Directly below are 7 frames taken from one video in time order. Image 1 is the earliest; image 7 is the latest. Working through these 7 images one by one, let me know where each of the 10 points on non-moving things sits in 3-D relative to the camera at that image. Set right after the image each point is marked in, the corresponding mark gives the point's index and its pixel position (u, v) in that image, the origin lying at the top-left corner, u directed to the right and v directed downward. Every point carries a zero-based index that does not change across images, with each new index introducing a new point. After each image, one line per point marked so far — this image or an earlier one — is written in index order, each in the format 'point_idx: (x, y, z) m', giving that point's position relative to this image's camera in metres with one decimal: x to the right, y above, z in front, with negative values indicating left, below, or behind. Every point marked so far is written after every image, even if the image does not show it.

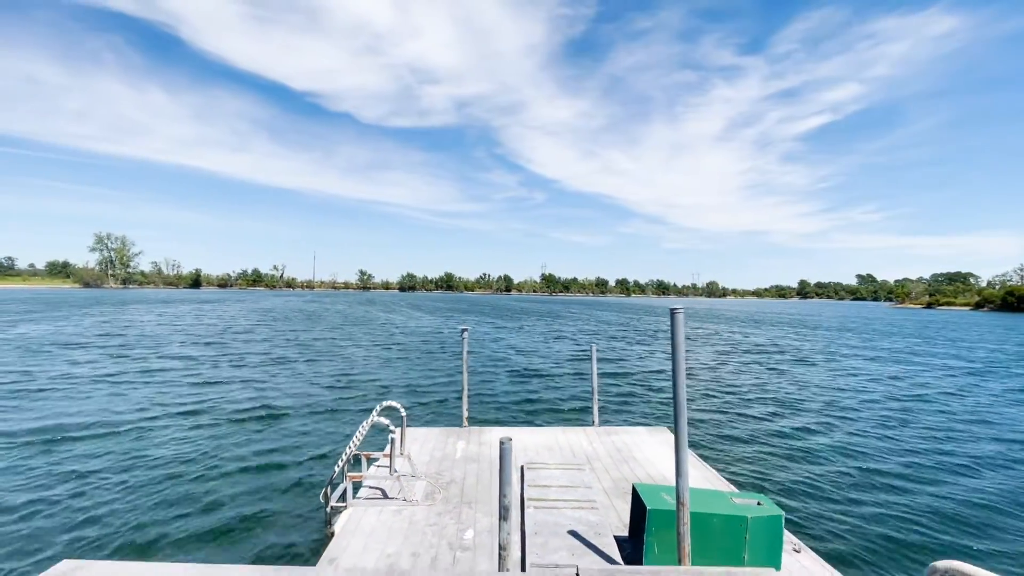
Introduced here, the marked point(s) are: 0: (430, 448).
0: (-1.3, -2.6, +7.8) m
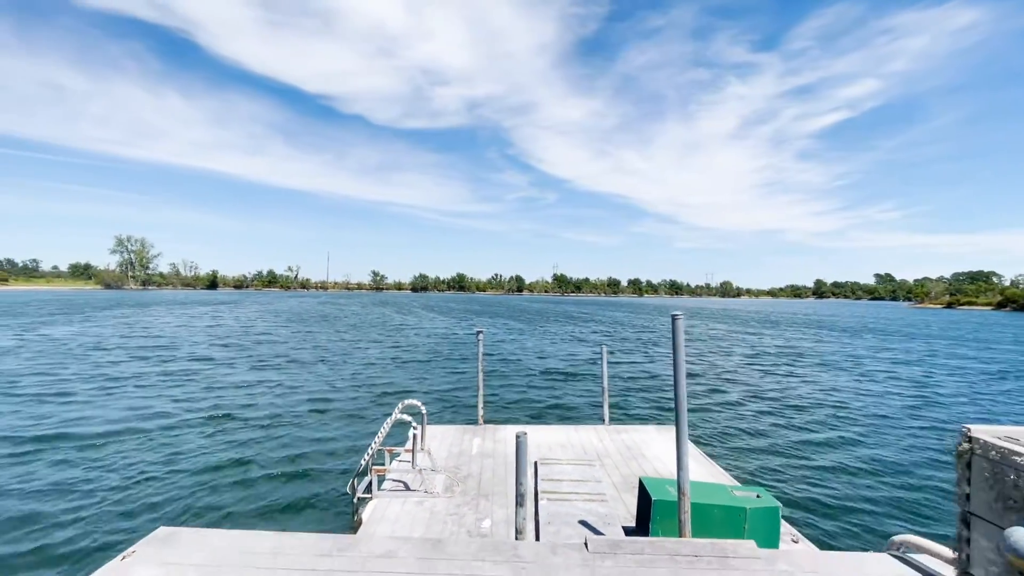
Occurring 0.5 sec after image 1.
0: (-1.1, -2.7, +8.2) m
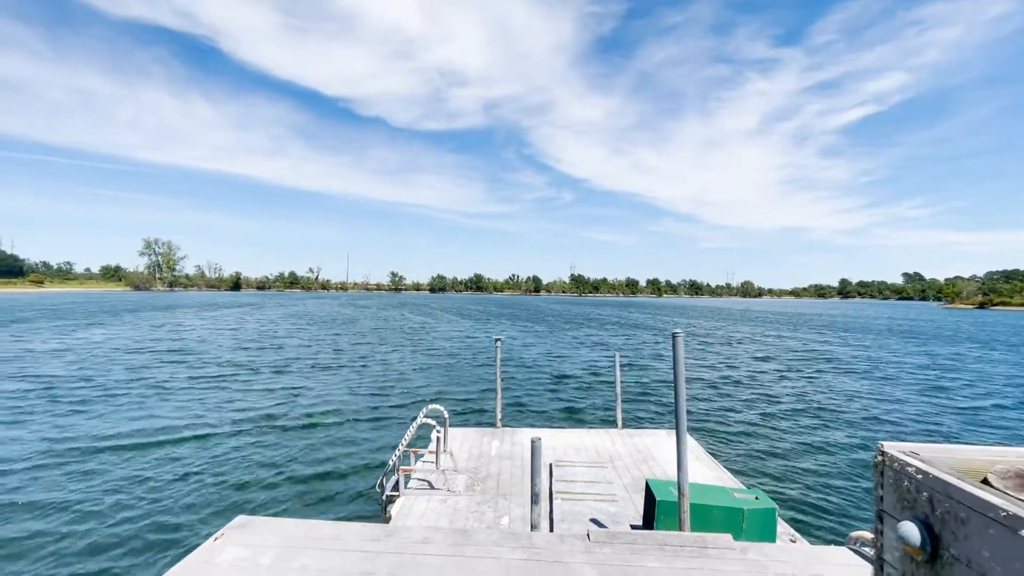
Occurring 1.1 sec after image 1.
0: (-0.8, -2.9, +8.7) m
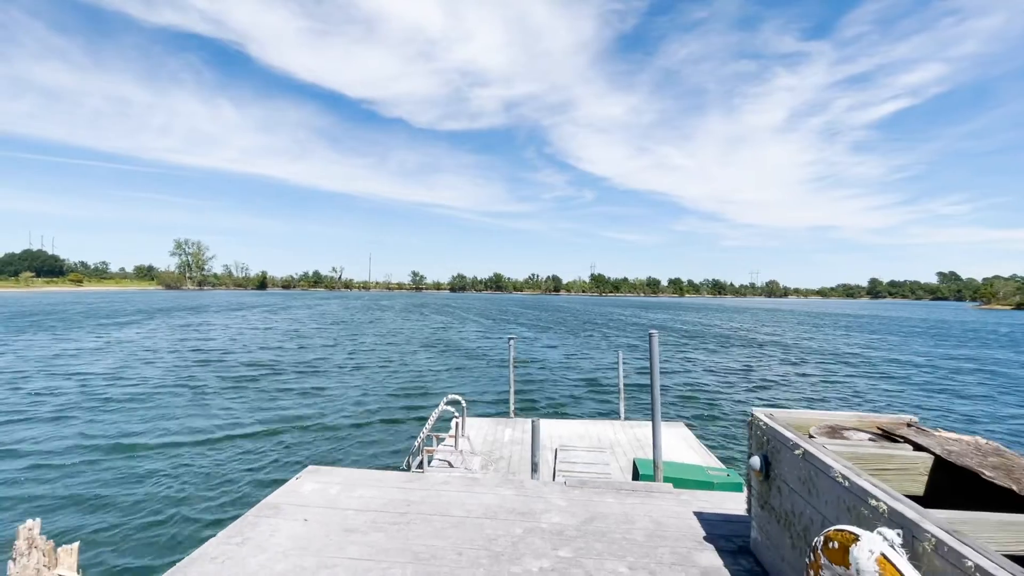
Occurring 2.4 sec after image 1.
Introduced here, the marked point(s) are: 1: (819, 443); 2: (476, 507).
0: (-0.6, -3.0, +9.8) m
1: (+1.6, -0.8, +2.5) m
2: (-0.3, -1.6, +3.5) m
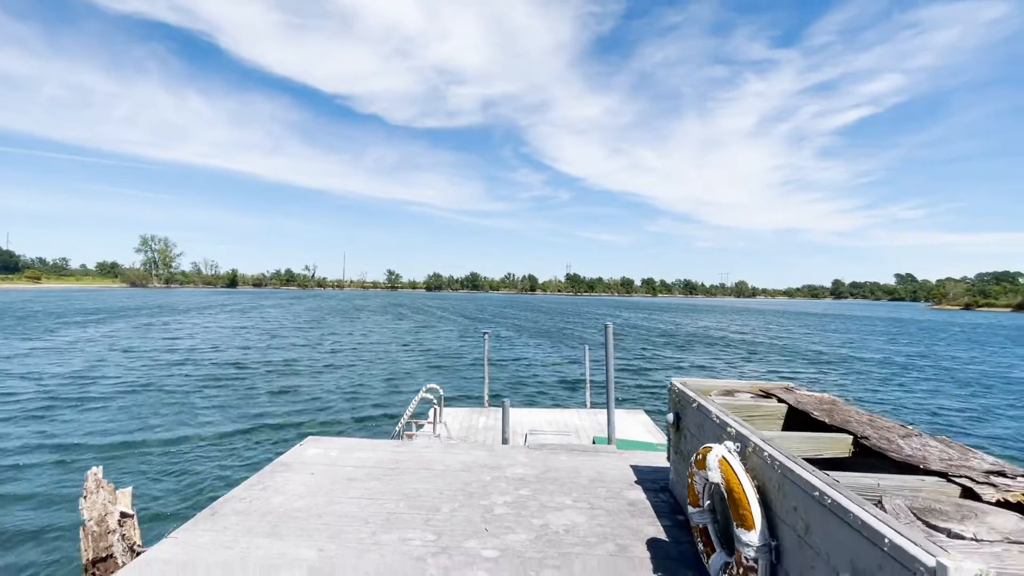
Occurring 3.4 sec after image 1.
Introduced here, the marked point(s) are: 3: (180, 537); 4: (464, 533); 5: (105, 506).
0: (-1.1, -2.9, +10.6) m
1: (+1.4, -0.8, +3.4) m
2: (-0.5, -1.5, +4.3) m
3: (-2.1, -1.5, +3.0) m
4: (-0.3, -1.6, +3.1) m
5: (-2.7, -1.4, +3.2) m
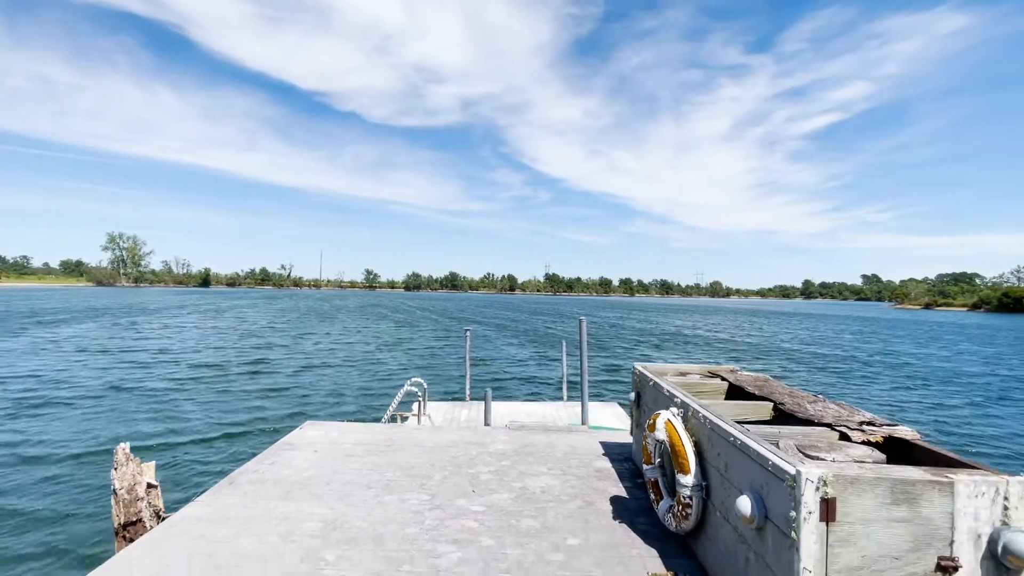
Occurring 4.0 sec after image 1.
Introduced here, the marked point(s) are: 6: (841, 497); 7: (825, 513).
0: (-1.6, -2.9, +11.0) m
1: (+1.3, -0.7, +3.9) m
2: (-0.7, -1.5, +4.8) m
3: (-2.2, -1.5, +3.4) m
4: (-0.4, -1.5, +3.6) m
5: (-2.8, -1.4, +3.6) m
6: (+1.2, -0.8, +1.8) m
7: (+1.2, -0.8, +1.8) m
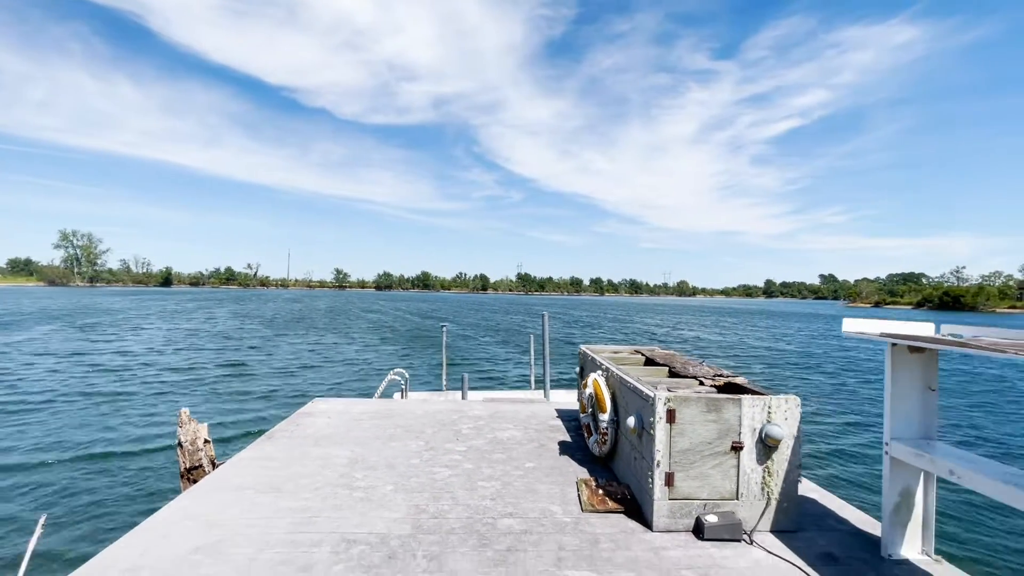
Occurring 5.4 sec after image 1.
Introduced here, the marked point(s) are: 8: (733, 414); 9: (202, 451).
0: (-2.3, -2.9, +12.2) m
1: (+1.0, -0.7, +5.3) m
2: (-1.0, -1.5, +6.0) m
3: (-2.4, -1.5, +4.6) m
4: (-0.7, -1.5, +4.8) m
5: (-3.1, -1.4, +4.7) m
6: (+1.1, -0.8, +3.1) m
7: (+1.0, -0.8, +3.1) m
8: (+1.4, -0.8, +3.1) m
9: (-3.0, -1.6, +4.7) m
